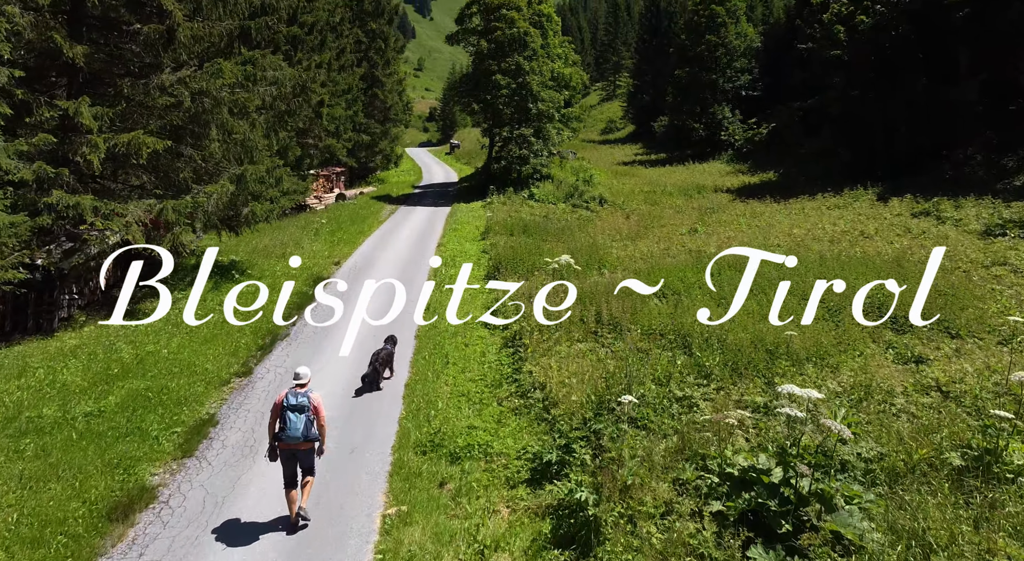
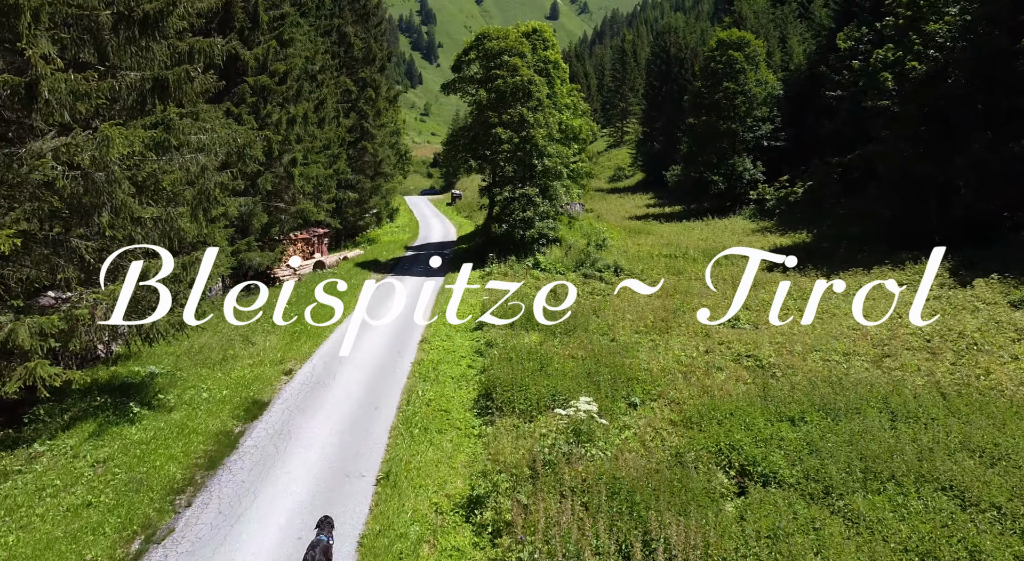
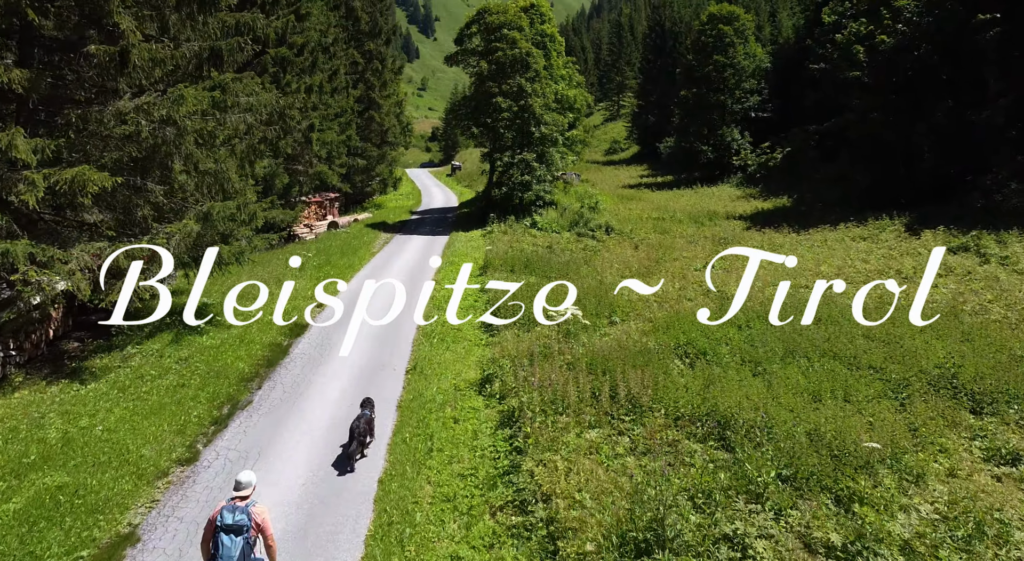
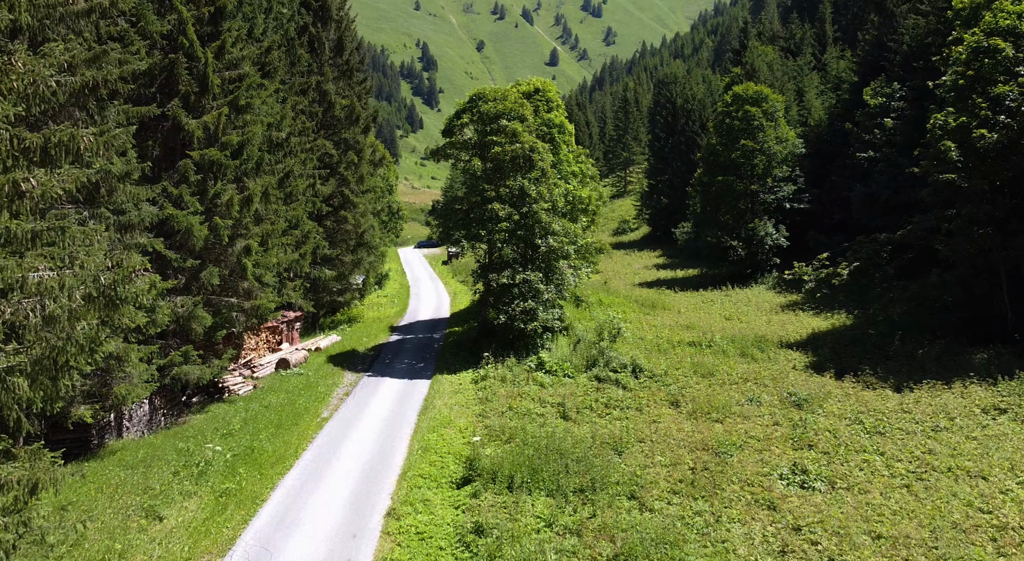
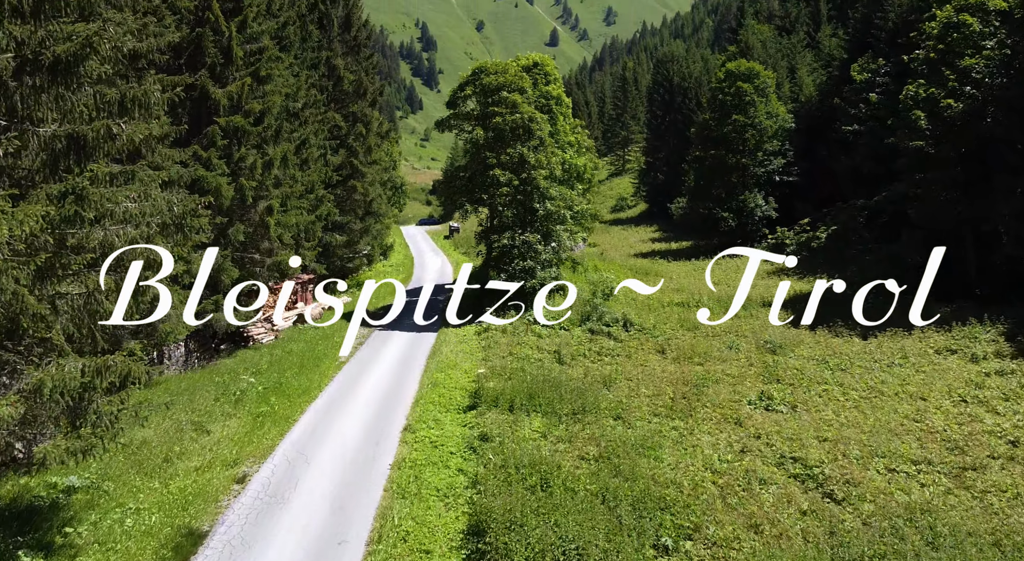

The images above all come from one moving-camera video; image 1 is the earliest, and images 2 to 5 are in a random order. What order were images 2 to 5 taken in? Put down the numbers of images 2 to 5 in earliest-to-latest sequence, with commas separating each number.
3, 2, 5, 4
